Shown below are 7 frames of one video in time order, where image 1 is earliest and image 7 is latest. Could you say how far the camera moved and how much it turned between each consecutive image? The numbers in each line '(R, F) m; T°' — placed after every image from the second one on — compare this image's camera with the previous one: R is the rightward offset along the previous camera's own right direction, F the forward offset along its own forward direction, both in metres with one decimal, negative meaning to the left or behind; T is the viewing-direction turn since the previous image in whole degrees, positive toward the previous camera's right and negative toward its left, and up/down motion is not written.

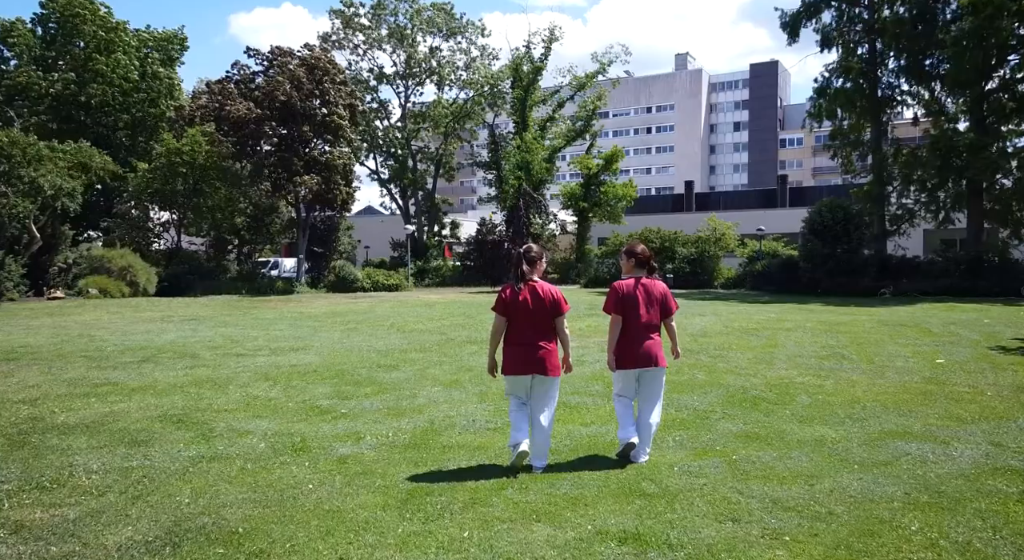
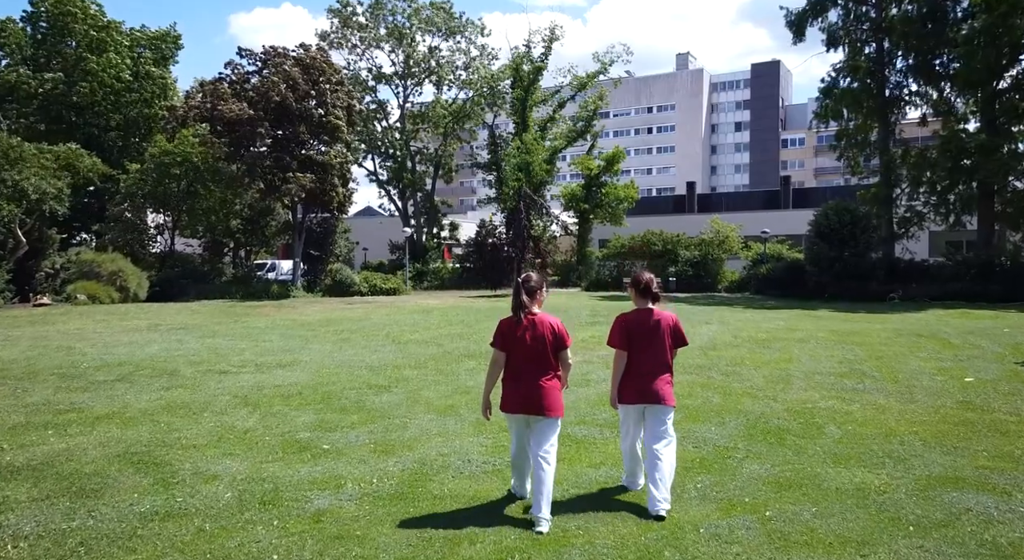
(0.0, +0.5) m; 0°
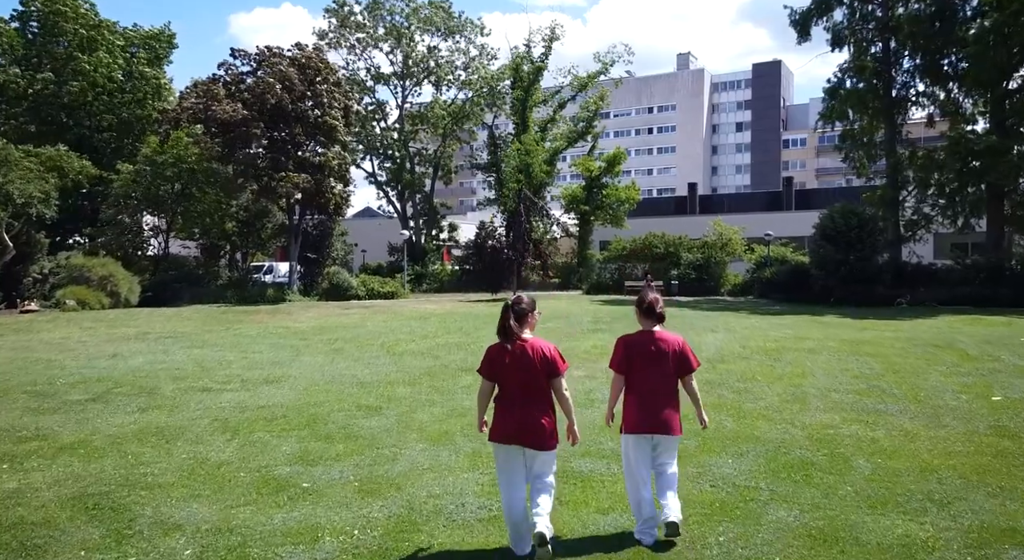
(0.0, +0.5) m; 0°
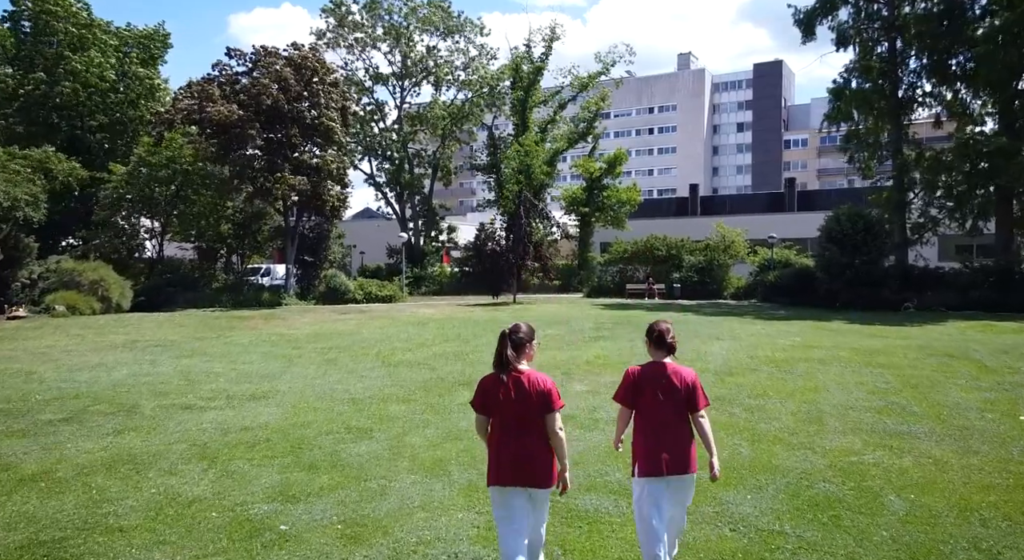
(0.0, +0.4) m; 0°
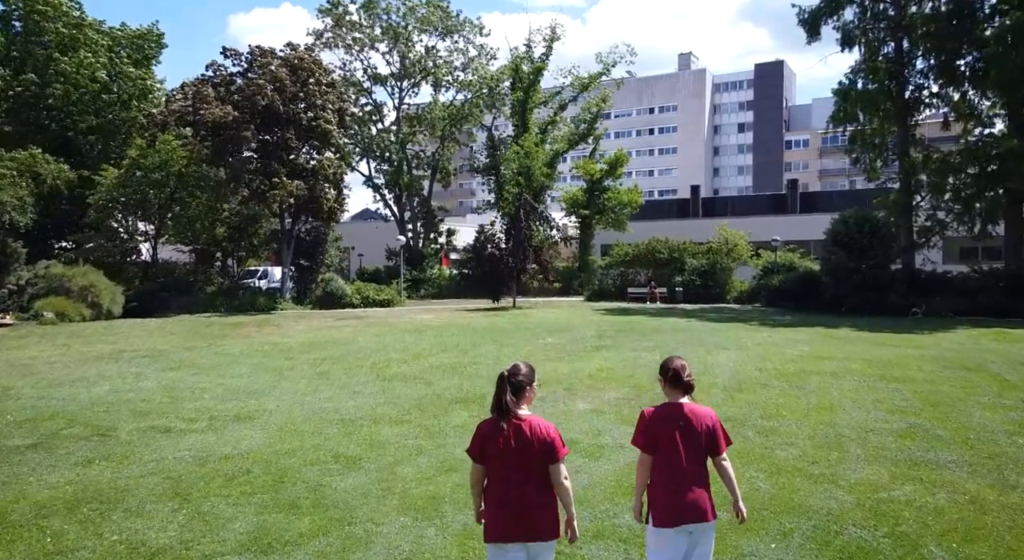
(0.0, +0.4) m; 0°
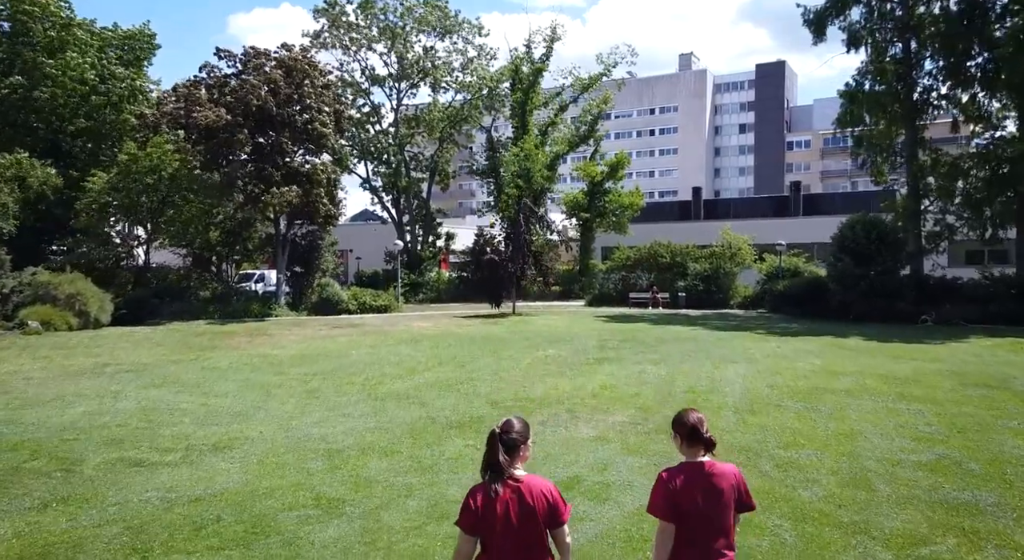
(0.0, +0.5) m; 0°
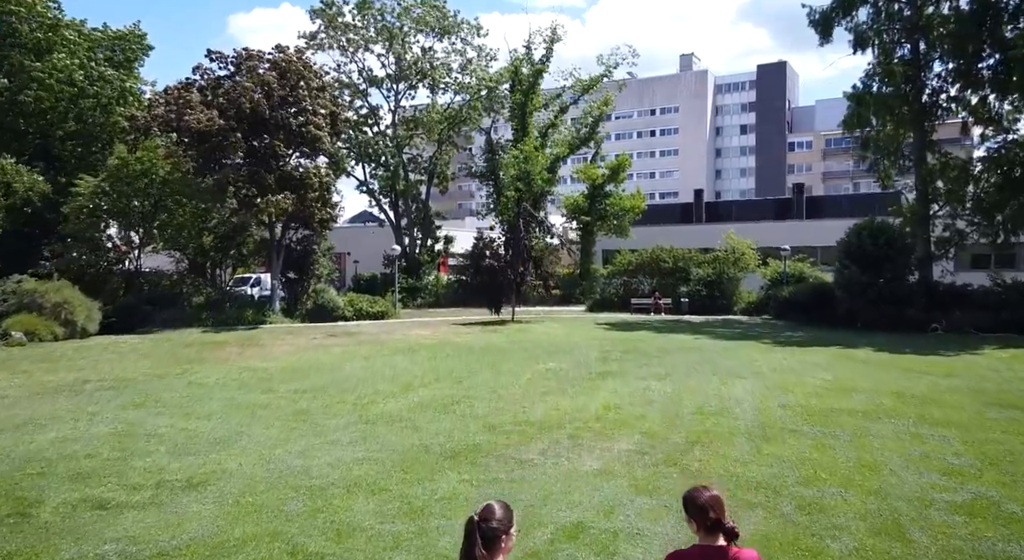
(0.0, +0.6) m; 0°
